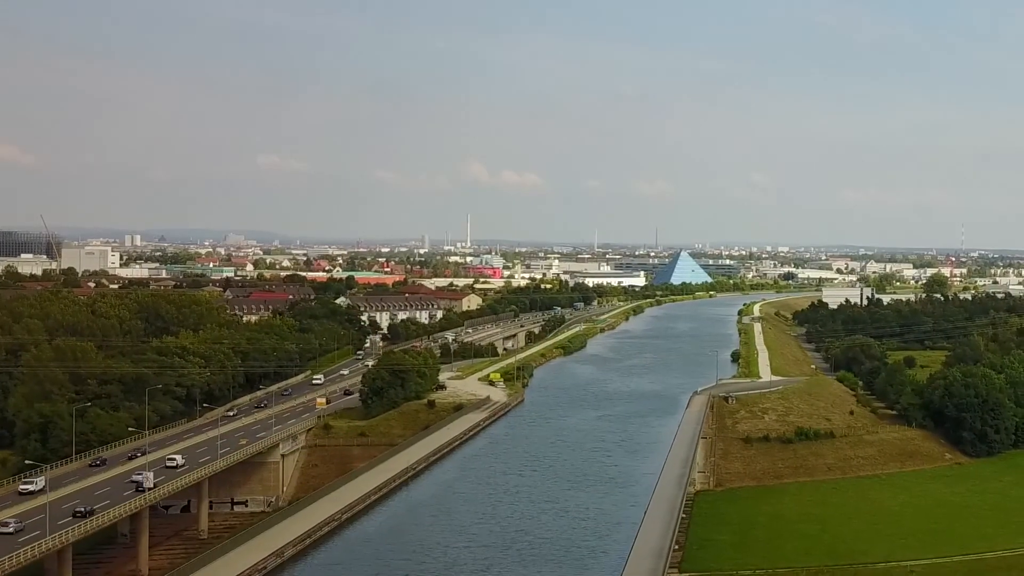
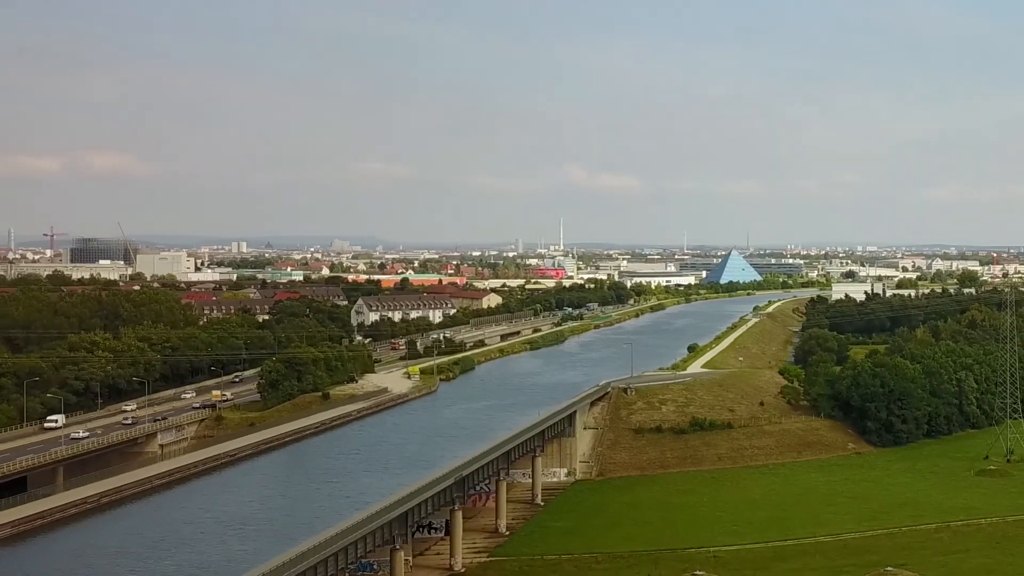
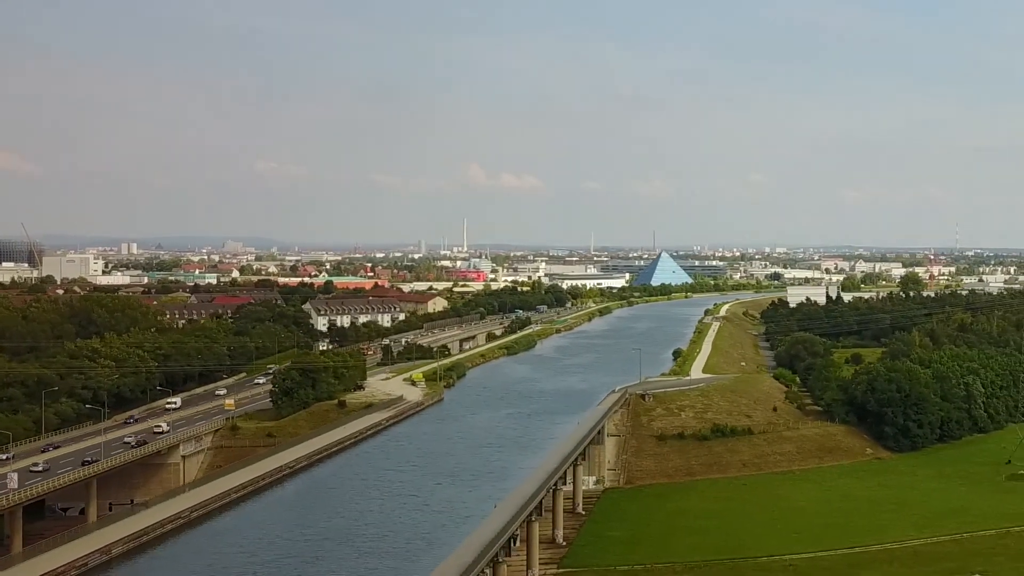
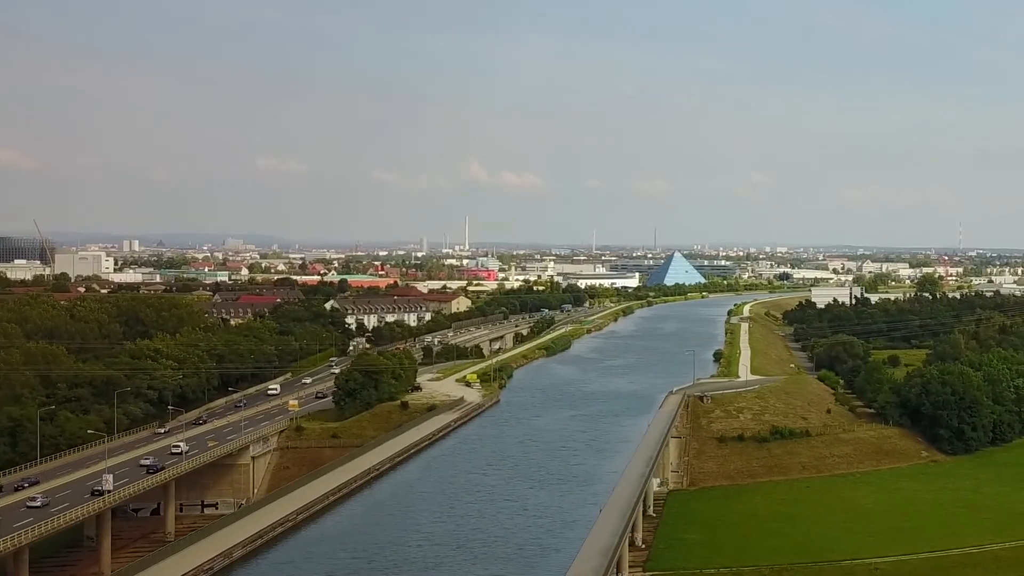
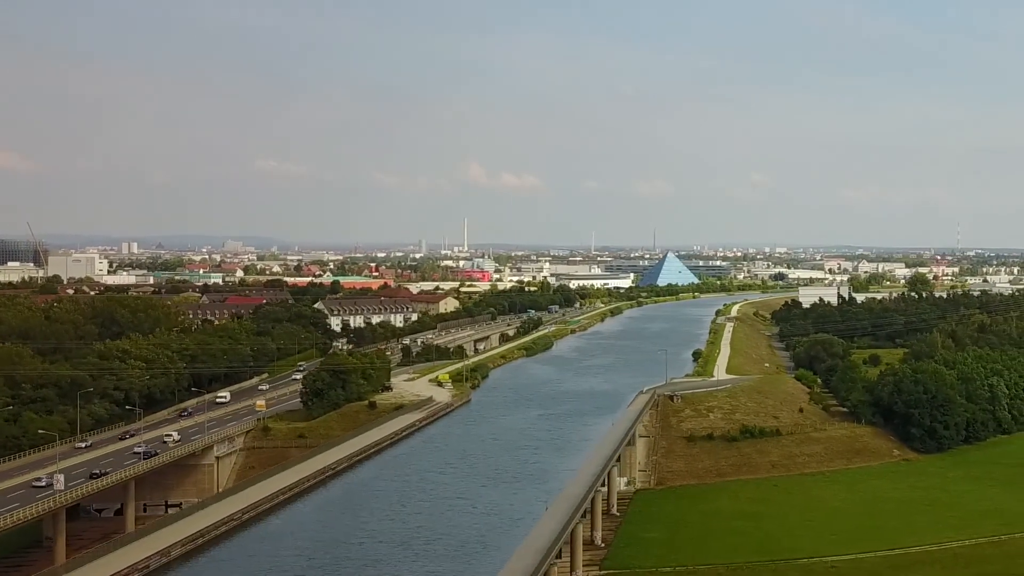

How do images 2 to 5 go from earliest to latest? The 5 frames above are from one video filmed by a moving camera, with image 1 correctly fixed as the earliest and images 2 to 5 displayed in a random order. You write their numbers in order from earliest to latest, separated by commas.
4, 5, 3, 2
